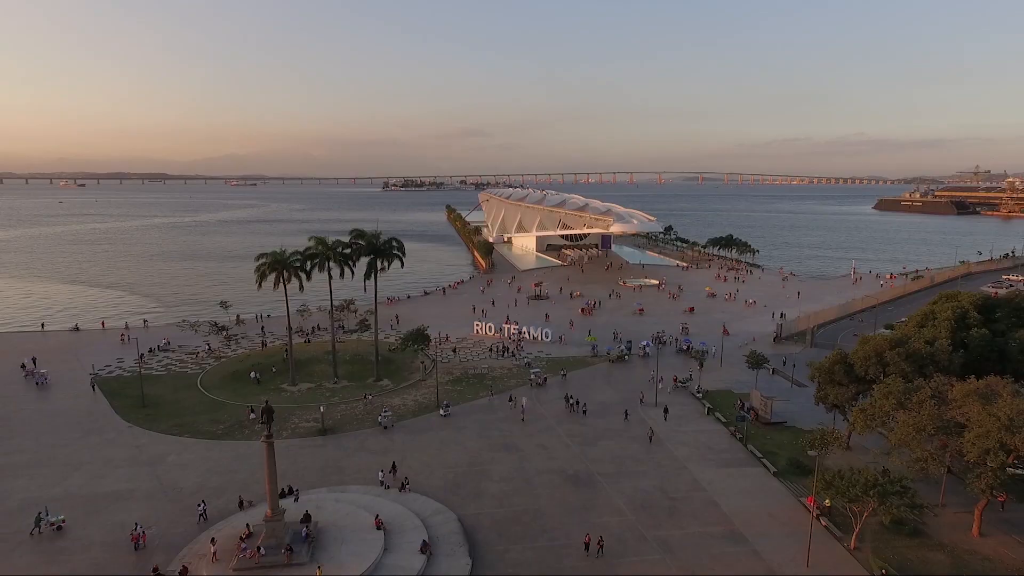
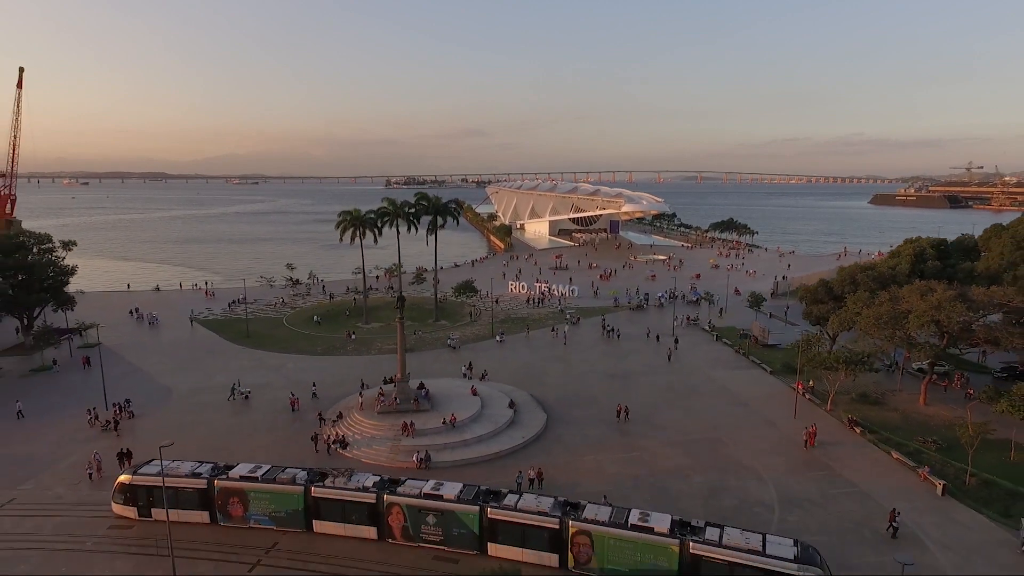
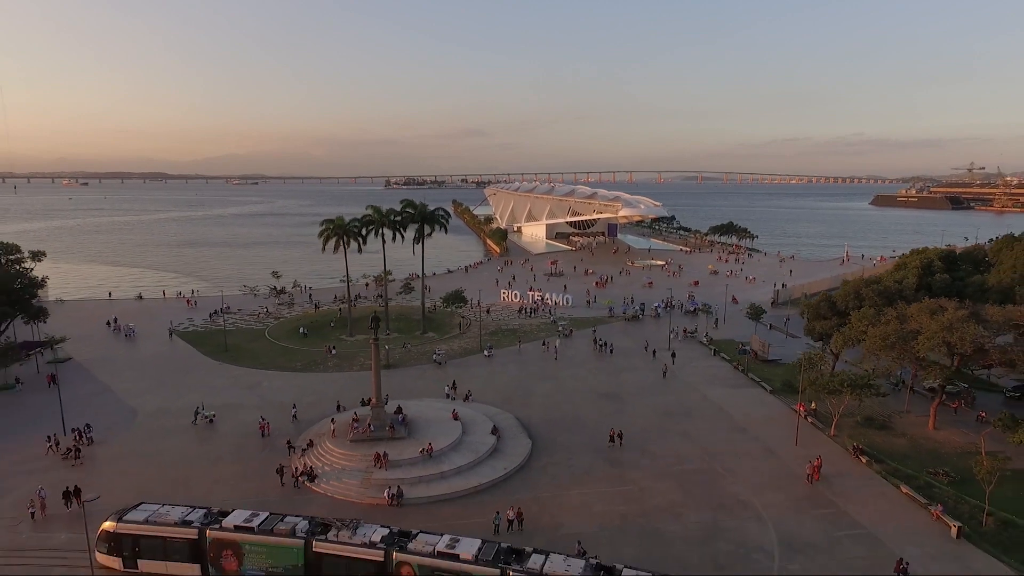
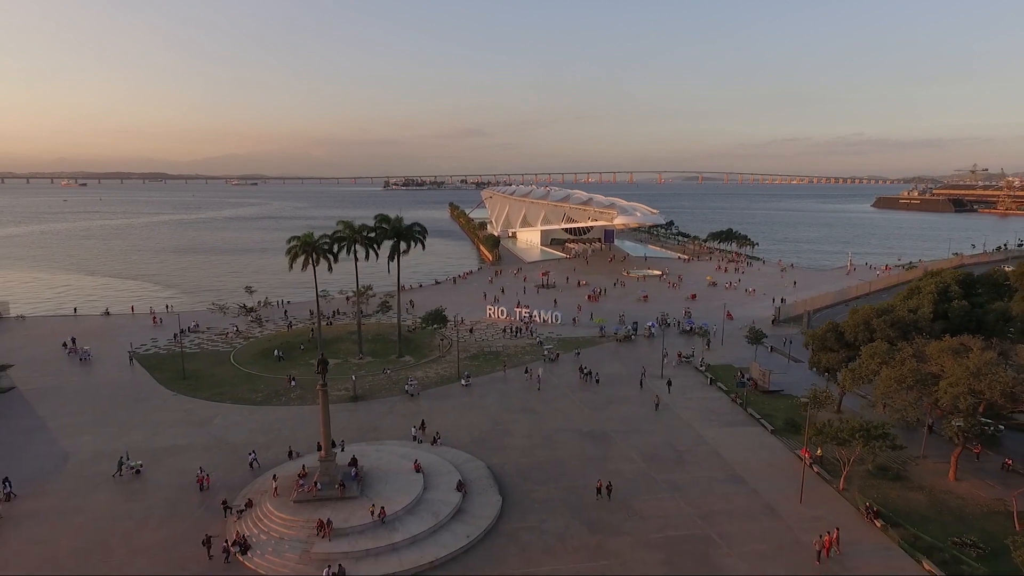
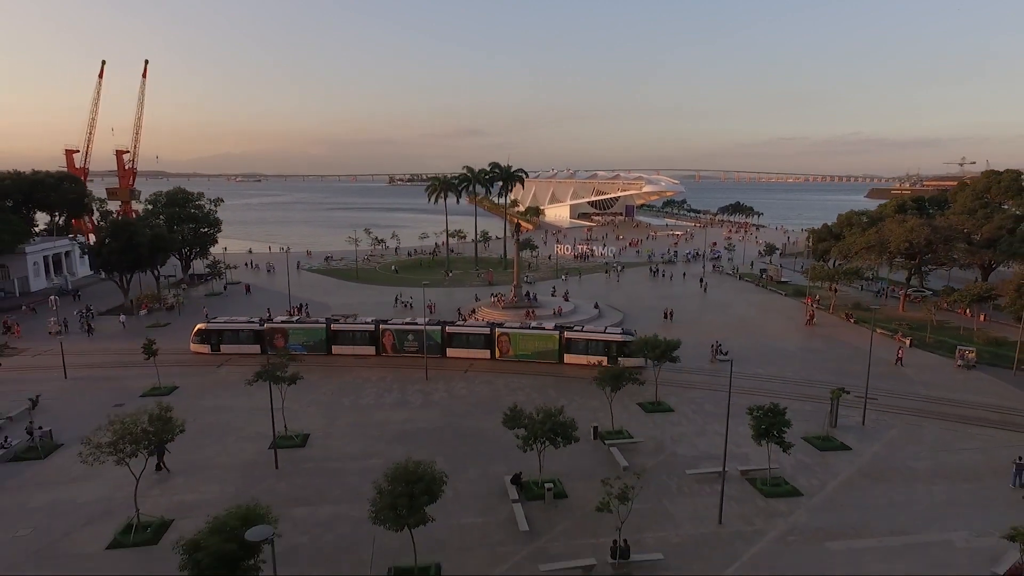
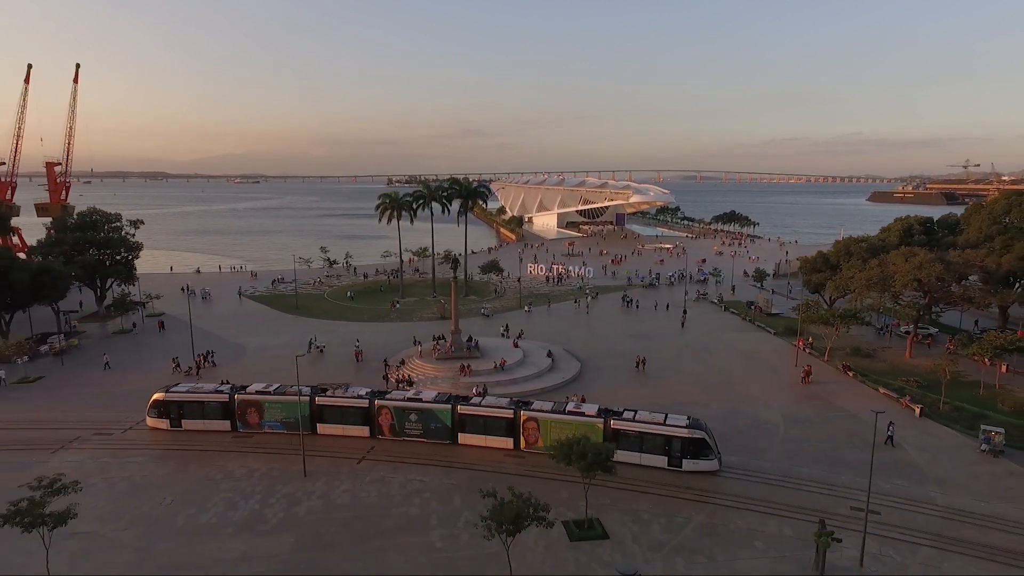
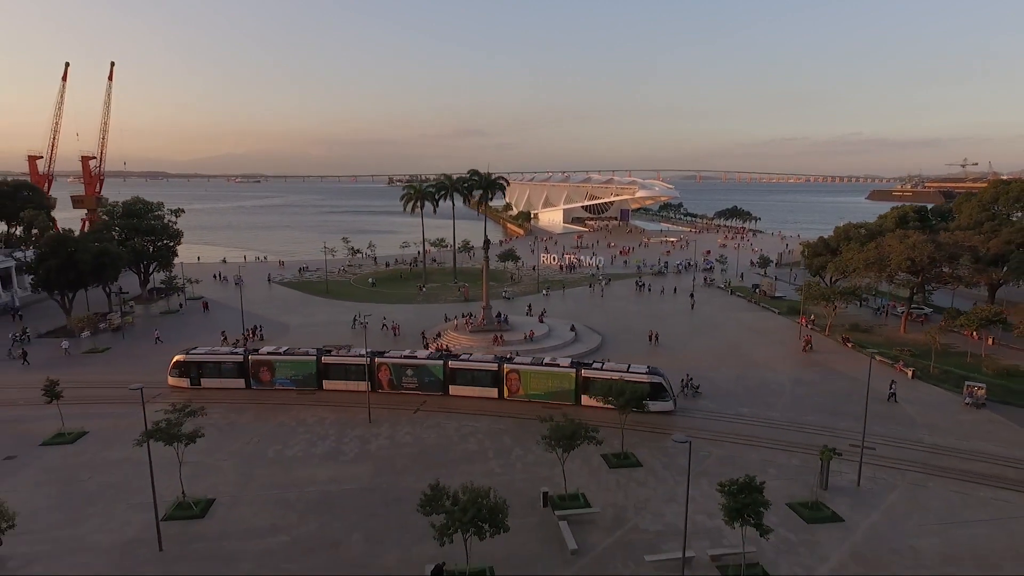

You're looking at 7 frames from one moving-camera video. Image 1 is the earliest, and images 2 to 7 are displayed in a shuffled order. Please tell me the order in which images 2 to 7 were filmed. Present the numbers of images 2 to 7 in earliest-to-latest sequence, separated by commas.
4, 3, 2, 6, 7, 5
